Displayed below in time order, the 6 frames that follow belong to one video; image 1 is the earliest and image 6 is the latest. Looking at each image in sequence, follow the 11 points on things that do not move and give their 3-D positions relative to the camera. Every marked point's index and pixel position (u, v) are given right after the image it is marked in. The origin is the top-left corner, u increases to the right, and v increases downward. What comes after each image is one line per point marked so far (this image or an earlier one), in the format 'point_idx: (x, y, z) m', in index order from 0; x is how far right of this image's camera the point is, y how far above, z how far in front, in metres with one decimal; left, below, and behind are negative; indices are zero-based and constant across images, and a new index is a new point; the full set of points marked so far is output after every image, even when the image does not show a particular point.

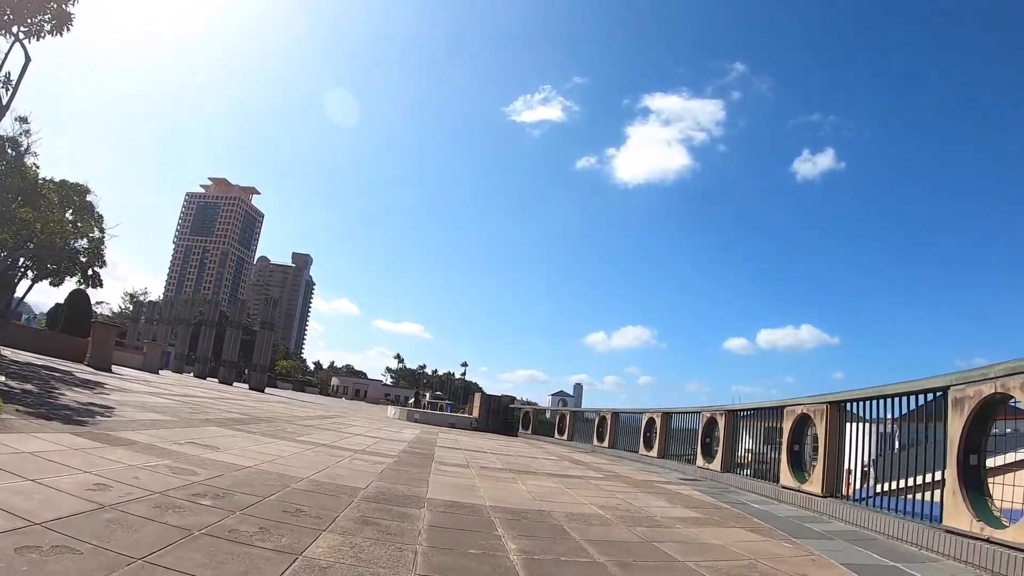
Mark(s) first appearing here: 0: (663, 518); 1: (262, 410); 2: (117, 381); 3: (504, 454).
0: (+2.4, -3.7, +8.2) m
1: (-7.7, -3.7, +15.7) m
2: (-12.8, -3.0, +16.6) m
3: (-0.2, -4.8, +14.8) m
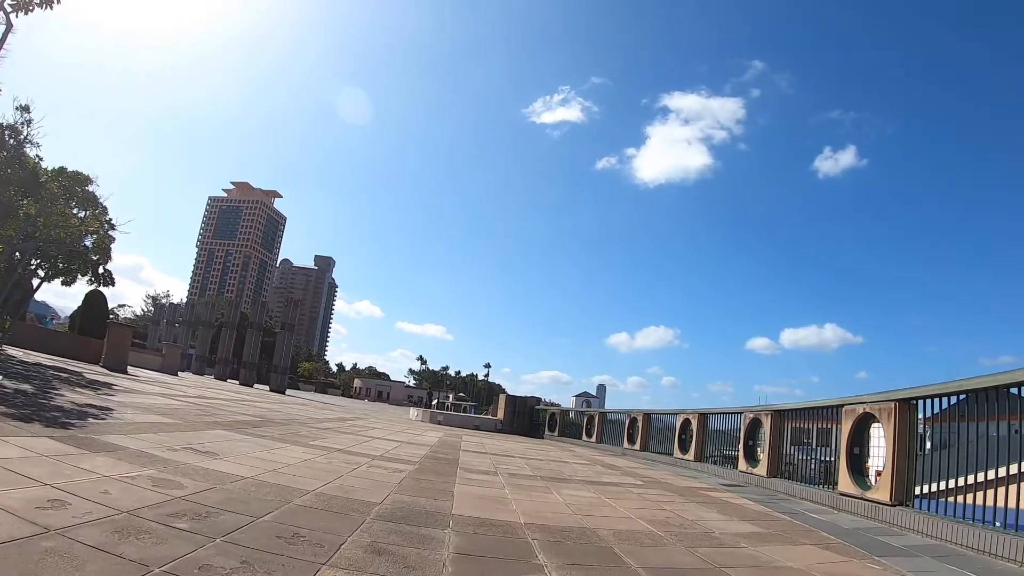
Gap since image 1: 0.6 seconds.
0: (+2.9, -3.4, +7.1) m
1: (-6.9, -3.6, +15.0) m
2: (-12.0, -3.0, +16.1) m
3: (+0.5, -4.6, +13.8) m
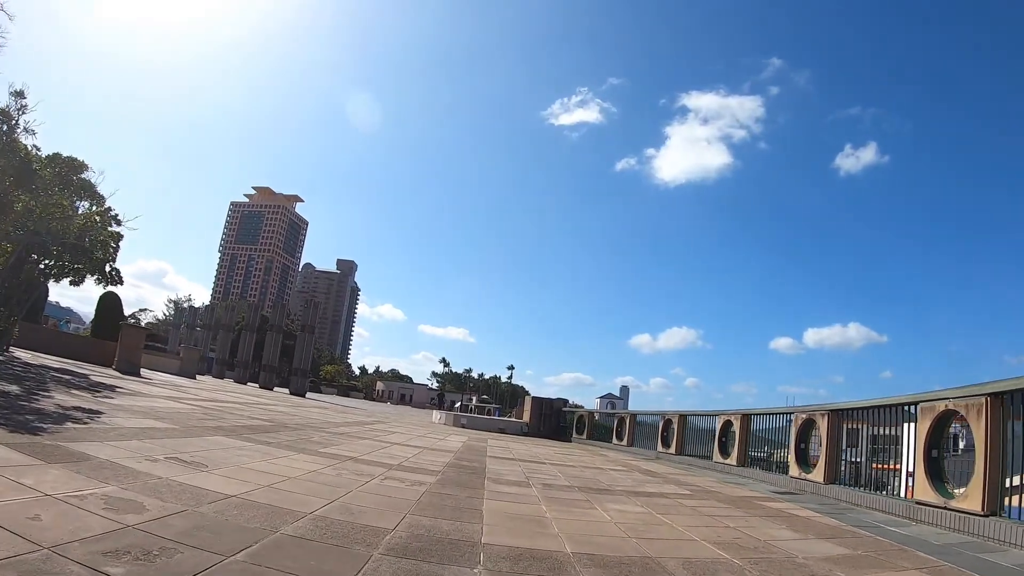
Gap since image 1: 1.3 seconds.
0: (+3.4, -3.1, +5.9) m
1: (-6.1, -3.5, +14.1) m
2: (-11.2, -2.9, +15.4) m
3: (+1.3, -4.4, +12.6) m
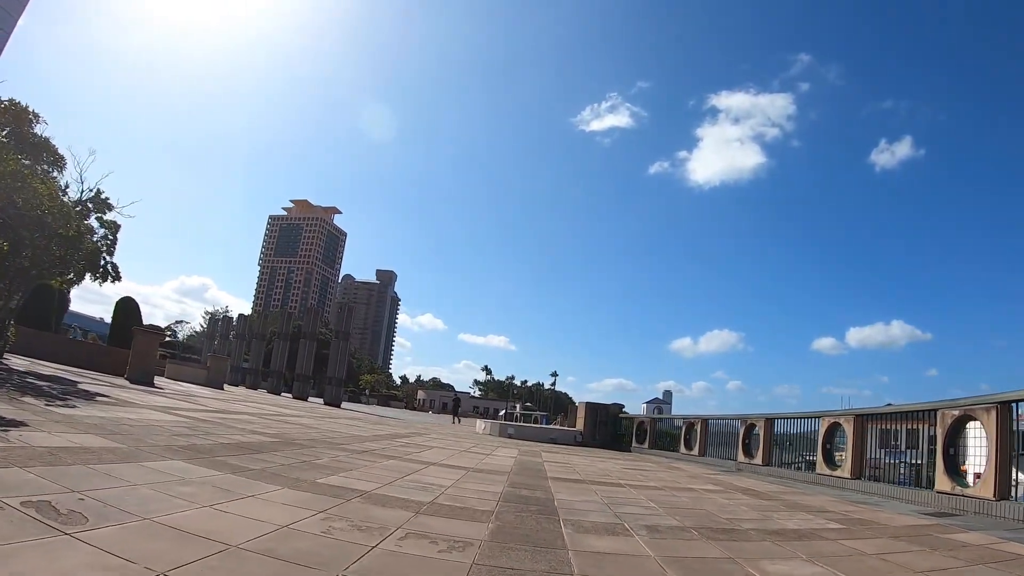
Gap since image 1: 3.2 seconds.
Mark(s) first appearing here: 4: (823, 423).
0: (+4.1, -2.4, +3.0) m
1: (-4.7, -3.2, +11.8) m
2: (-9.7, -2.9, +13.5) m
3: (+2.6, -3.8, +9.9) m
4: (+8.9, -3.9, +14.6) m
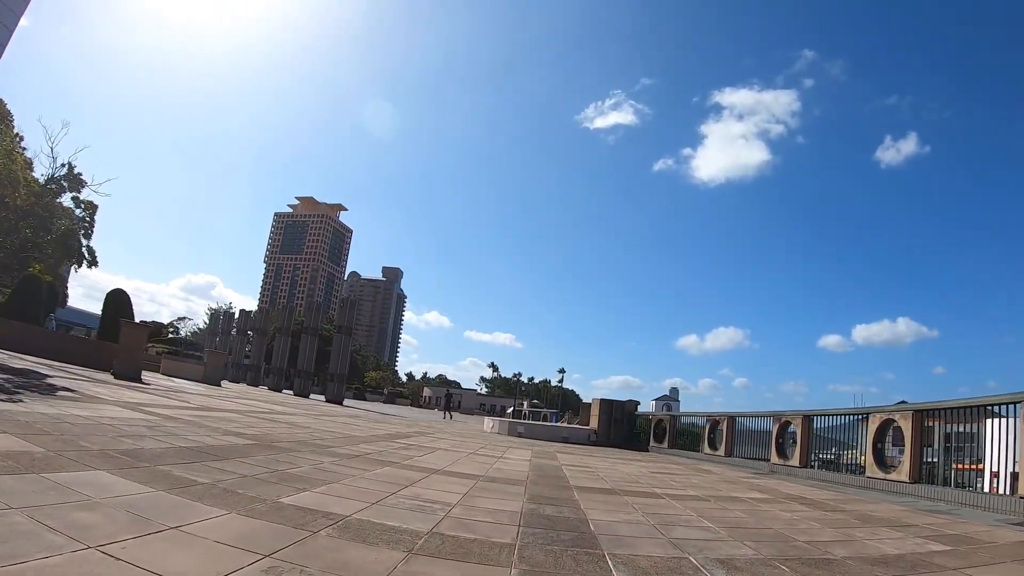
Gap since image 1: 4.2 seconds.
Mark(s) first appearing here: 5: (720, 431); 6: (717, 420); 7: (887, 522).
0: (+4.3, -2.1, +1.6) m
1: (-4.4, -2.9, +10.6) m
2: (-9.4, -2.5, +12.4) m
3: (+2.9, -3.4, +8.5) m
4: (+9.2, -3.5, +13.2) m
5: (+7.8, -5.2, +19.0) m
6: (+7.6, -4.9, +18.9) m
7: (+5.6, -3.6, +7.7) m
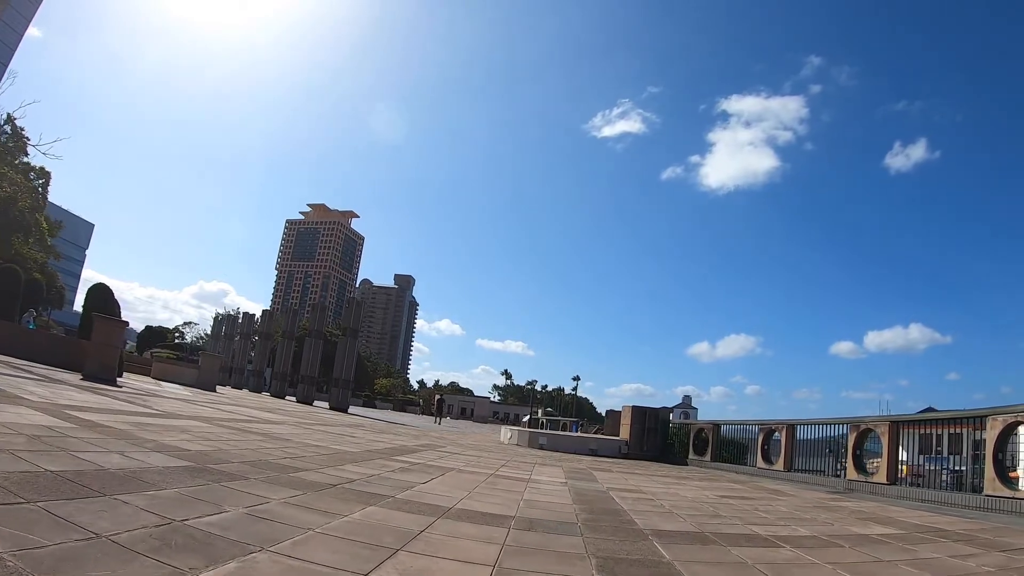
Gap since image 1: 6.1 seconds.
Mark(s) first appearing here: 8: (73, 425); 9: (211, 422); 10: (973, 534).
0: (+4.6, -1.5, -0.8) m
1: (-3.9, -2.5, +8.4) m
2: (-8.8, -2.2, +10.3) m
3: (+3.4, -3.0, +6.2) m
4: (+9.8, -3.0, +10.7) m
5: (+8.5, -4.9, +16.5) m
6: (+8.3, -4.5, +16.4) m
7: (+6.0, -3.1, +5.3) m
8: (-5.6, -1.8, +6.6) m
9: (-5.9, -2.7, +10.1) m
10: (+6.1, -3.4, +6.9) m
